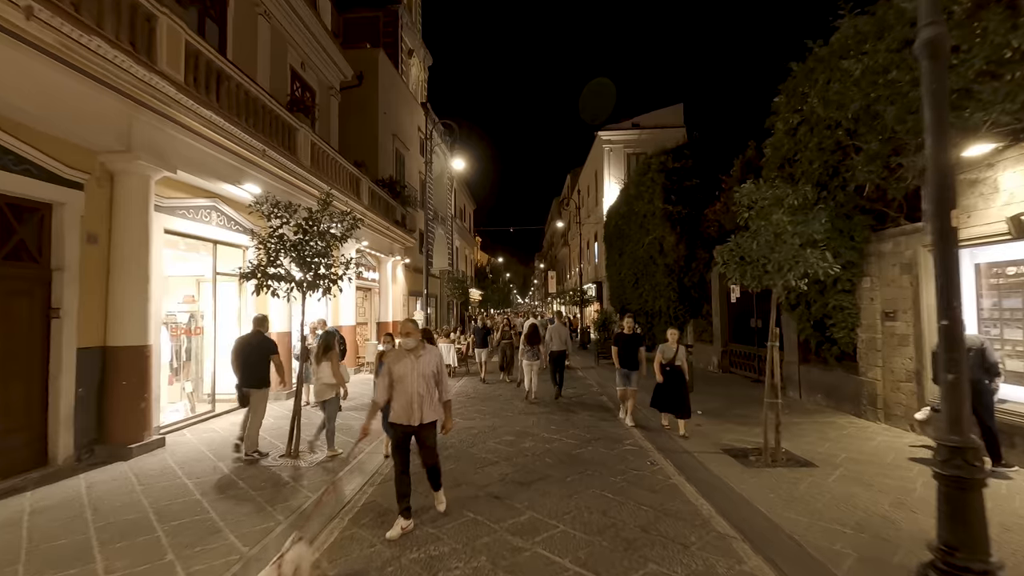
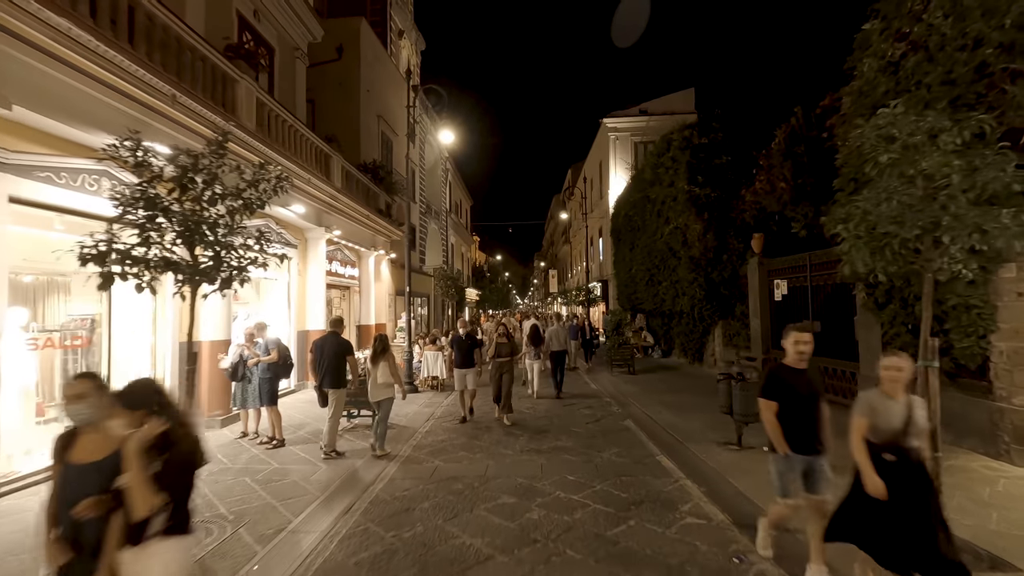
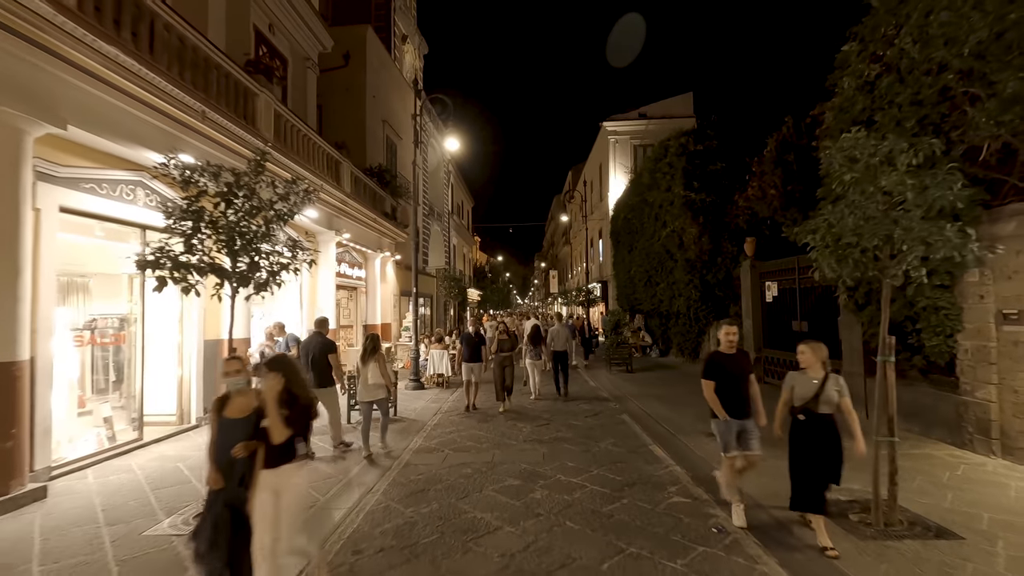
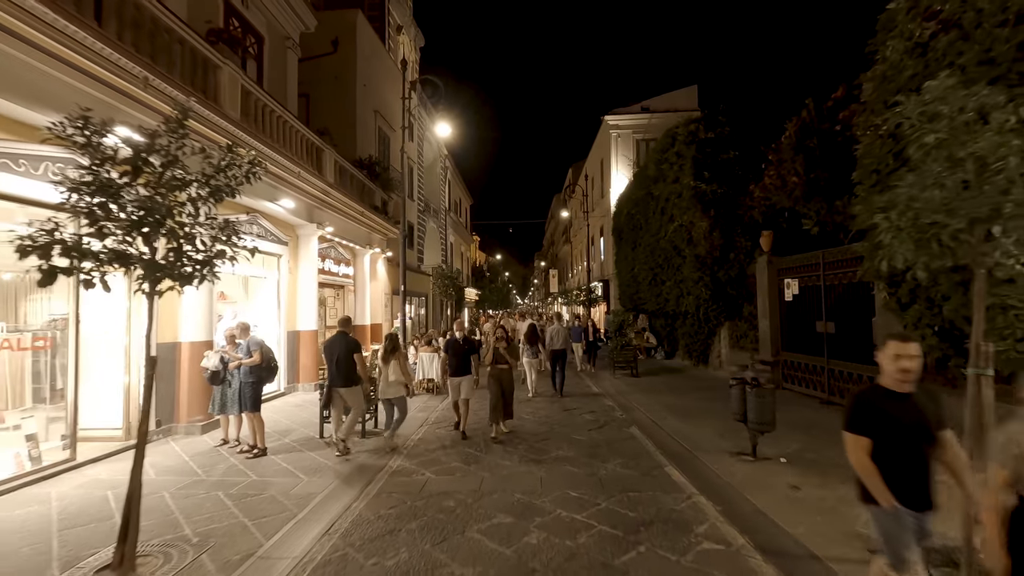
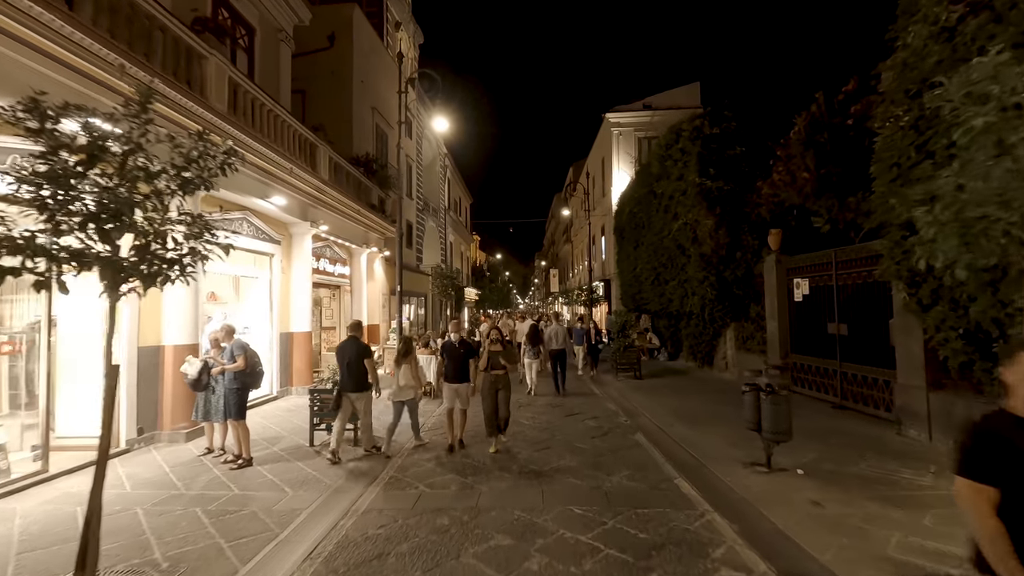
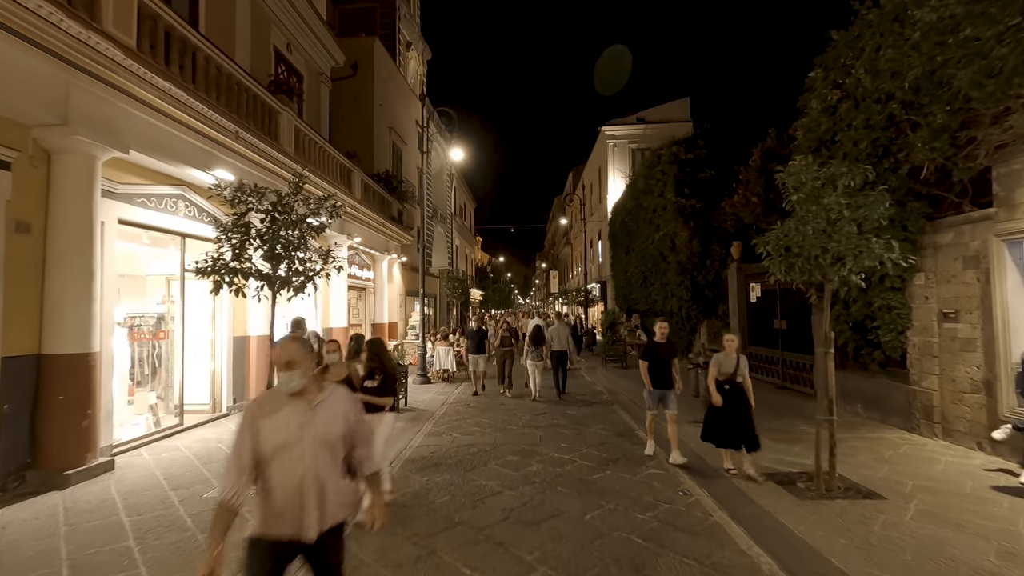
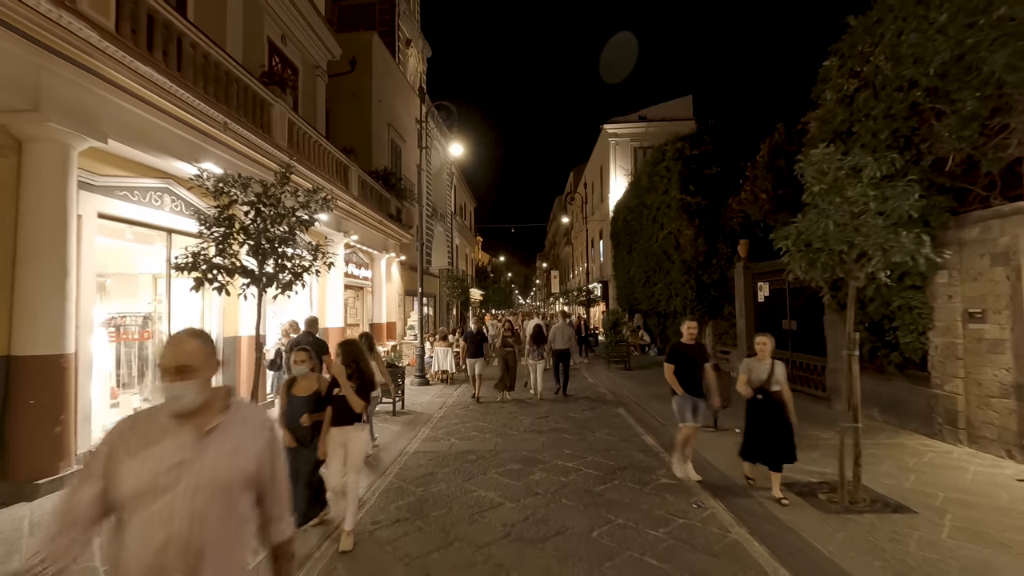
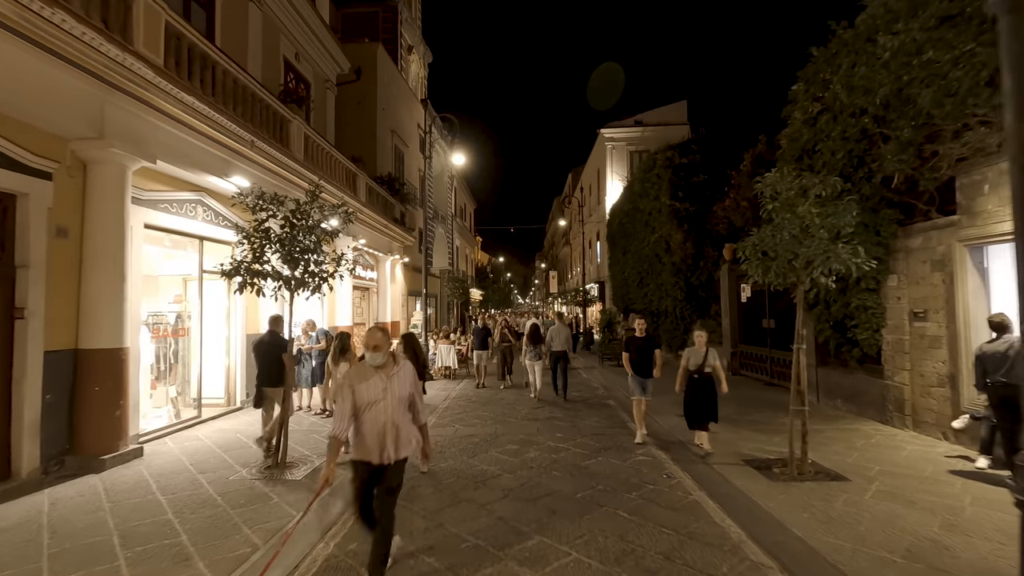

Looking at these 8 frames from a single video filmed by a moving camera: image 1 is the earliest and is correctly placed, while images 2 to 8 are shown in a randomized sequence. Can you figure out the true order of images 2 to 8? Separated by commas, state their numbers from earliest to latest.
8, 6, 7, 3, 2, 4, 5
